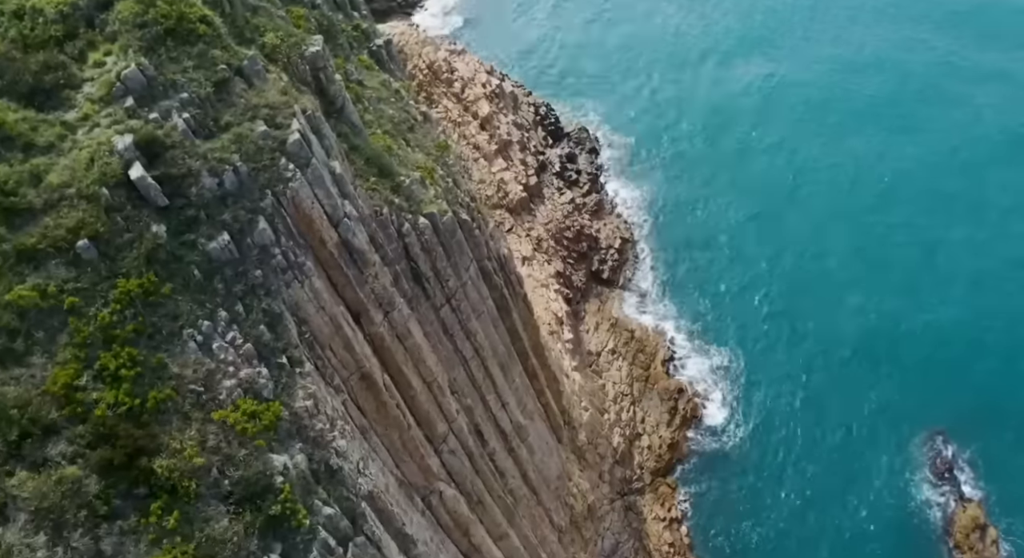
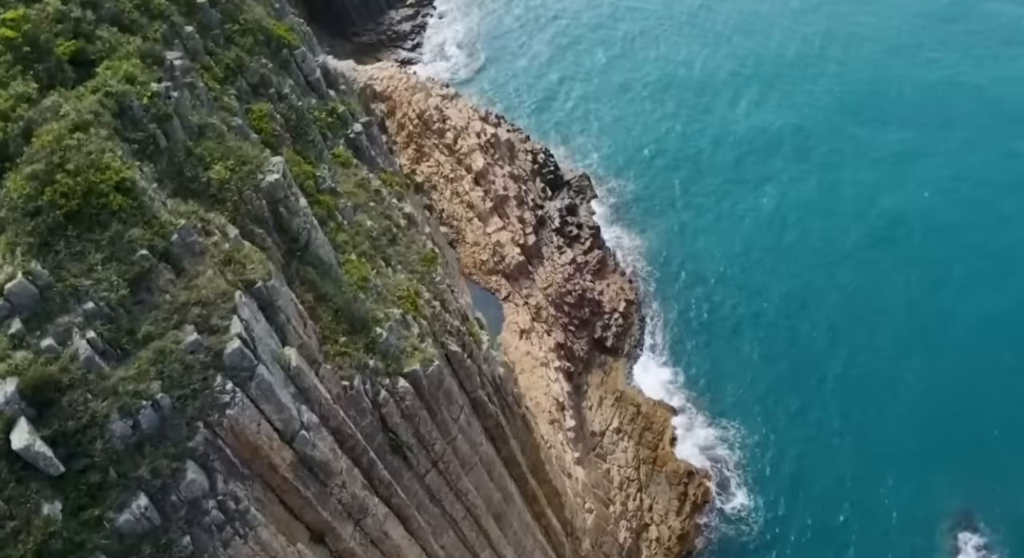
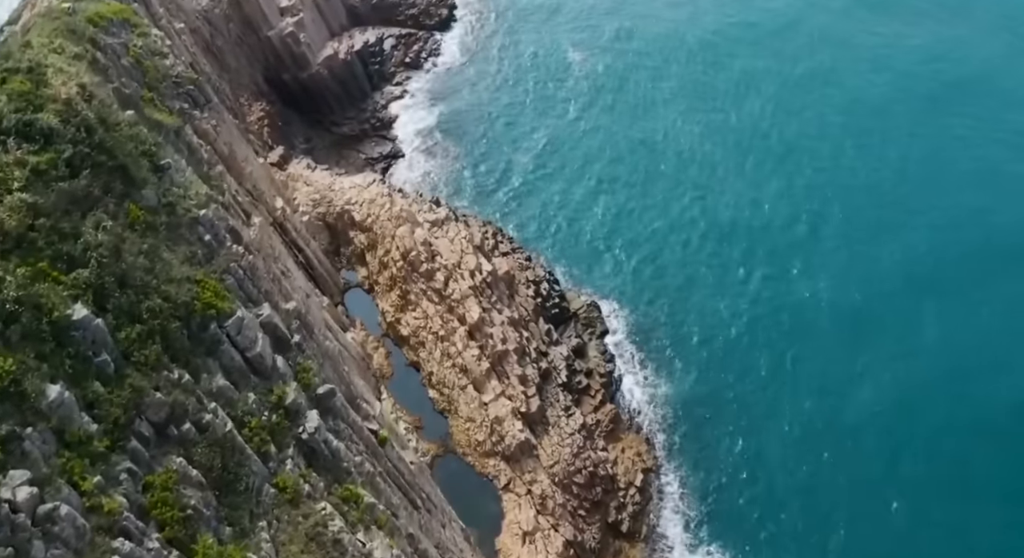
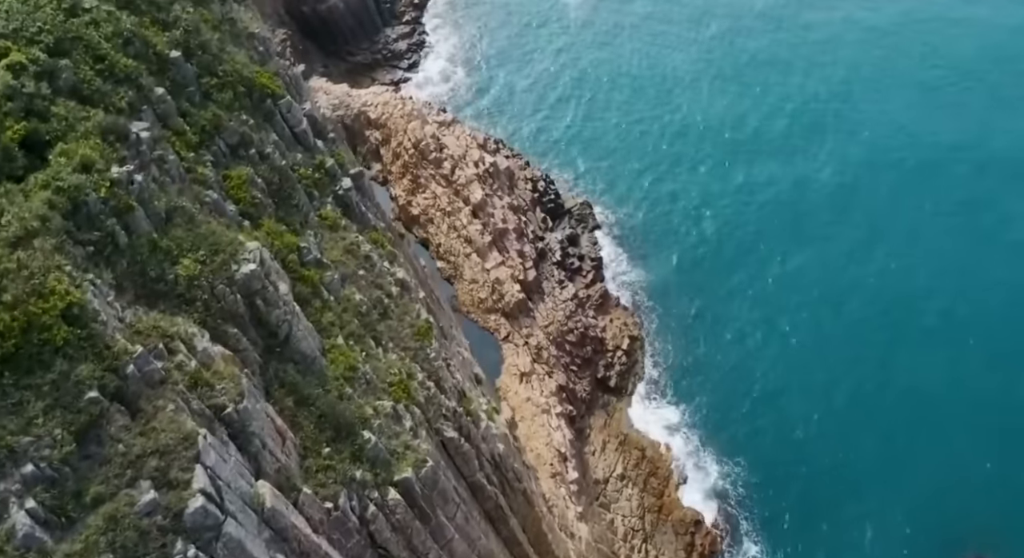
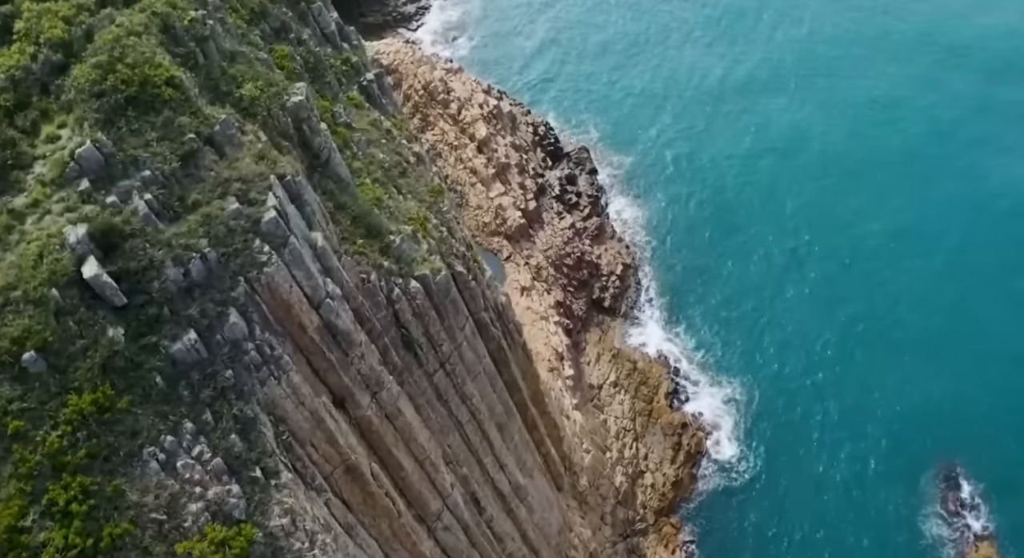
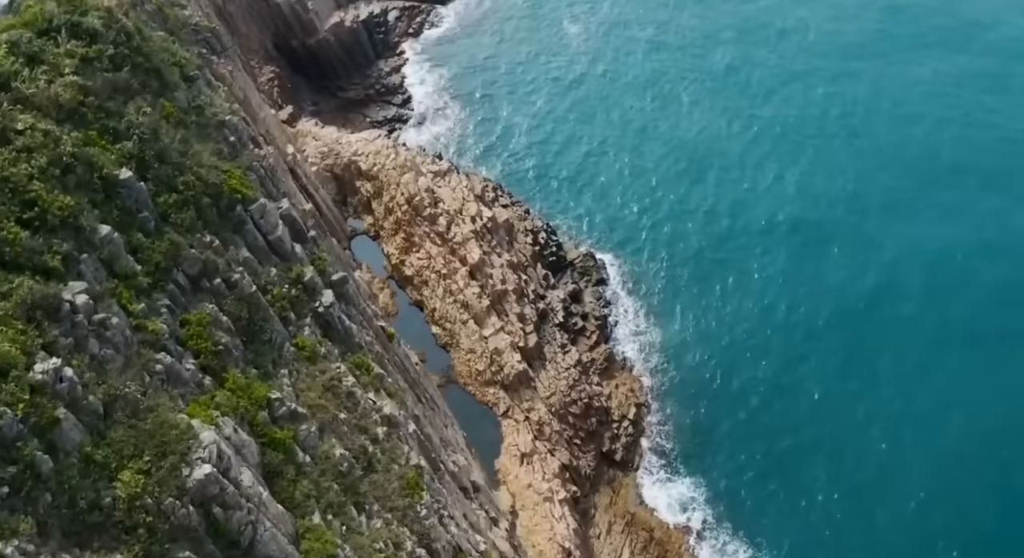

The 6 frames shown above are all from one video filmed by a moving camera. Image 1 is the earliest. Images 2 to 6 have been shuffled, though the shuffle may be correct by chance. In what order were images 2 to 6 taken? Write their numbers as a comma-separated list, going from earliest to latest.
5, 2, 4, 6, 3
